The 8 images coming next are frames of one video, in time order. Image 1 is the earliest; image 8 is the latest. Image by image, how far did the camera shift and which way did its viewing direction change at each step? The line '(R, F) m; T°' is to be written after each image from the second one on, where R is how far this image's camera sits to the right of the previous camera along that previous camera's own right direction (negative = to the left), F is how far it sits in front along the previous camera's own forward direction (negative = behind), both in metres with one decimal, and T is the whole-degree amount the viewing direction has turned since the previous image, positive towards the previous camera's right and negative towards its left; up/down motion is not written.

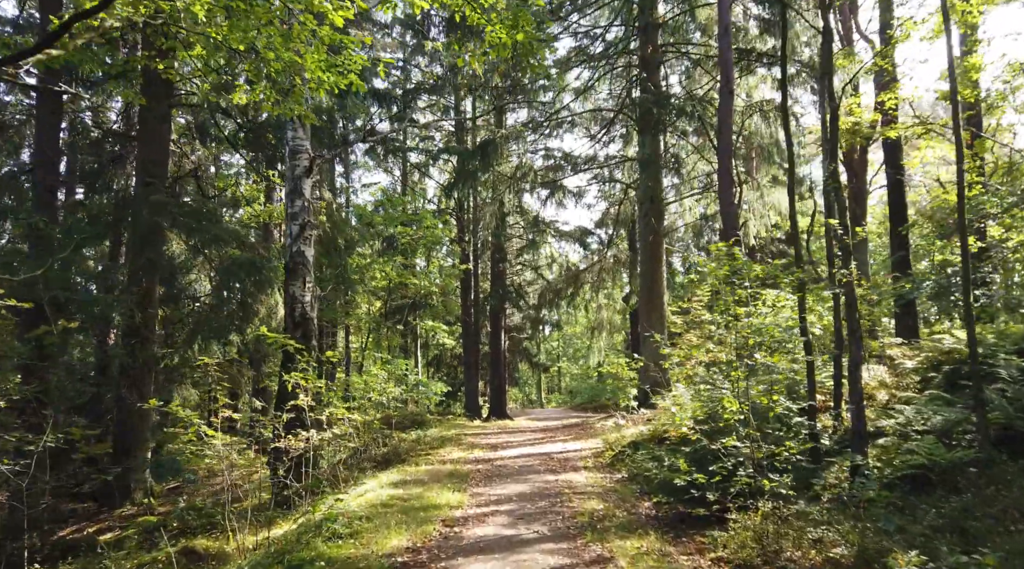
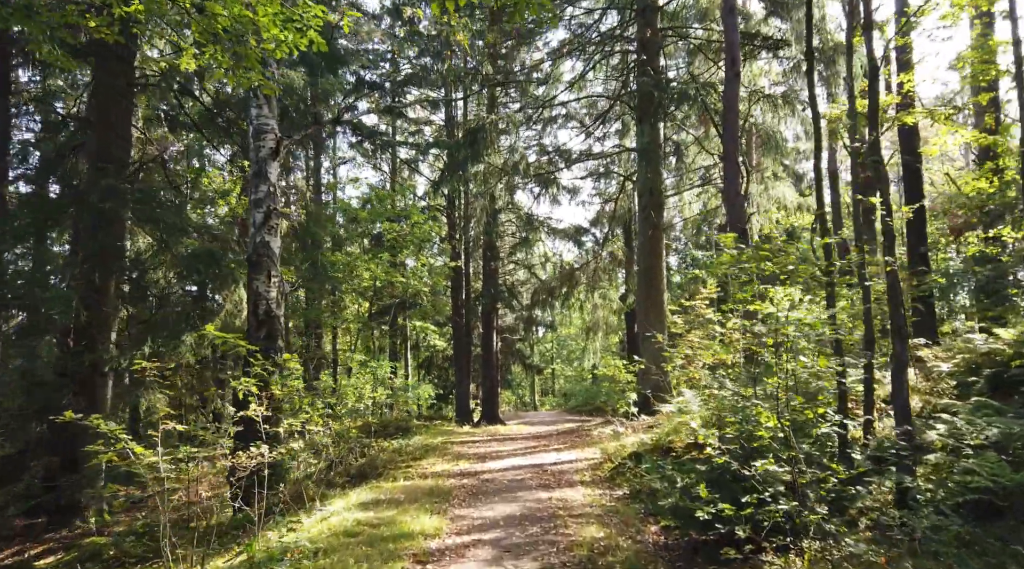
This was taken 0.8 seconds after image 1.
(+0.1, +0.9) m; 0°
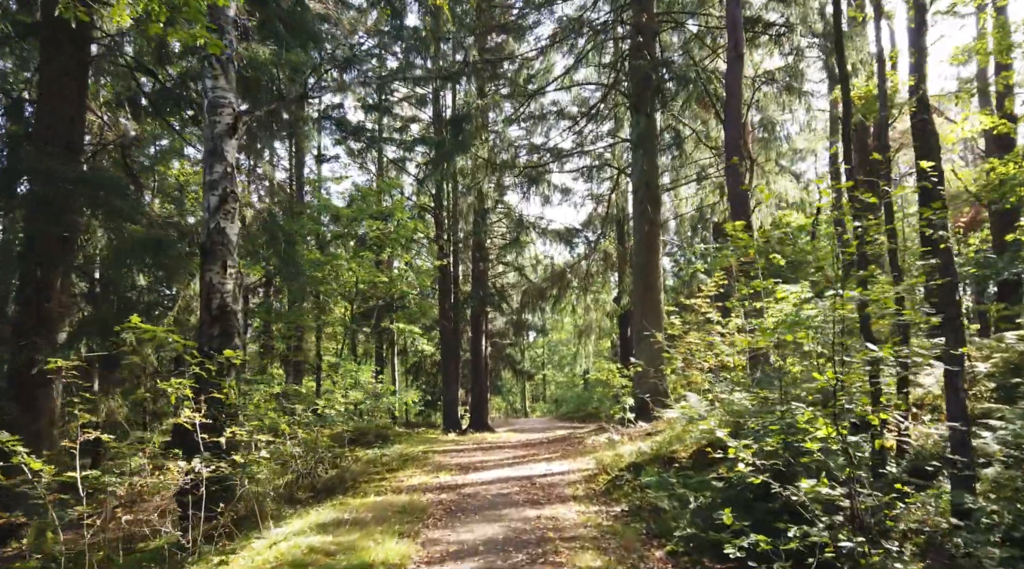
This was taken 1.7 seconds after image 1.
(+0.1, +0.9) m; +1°
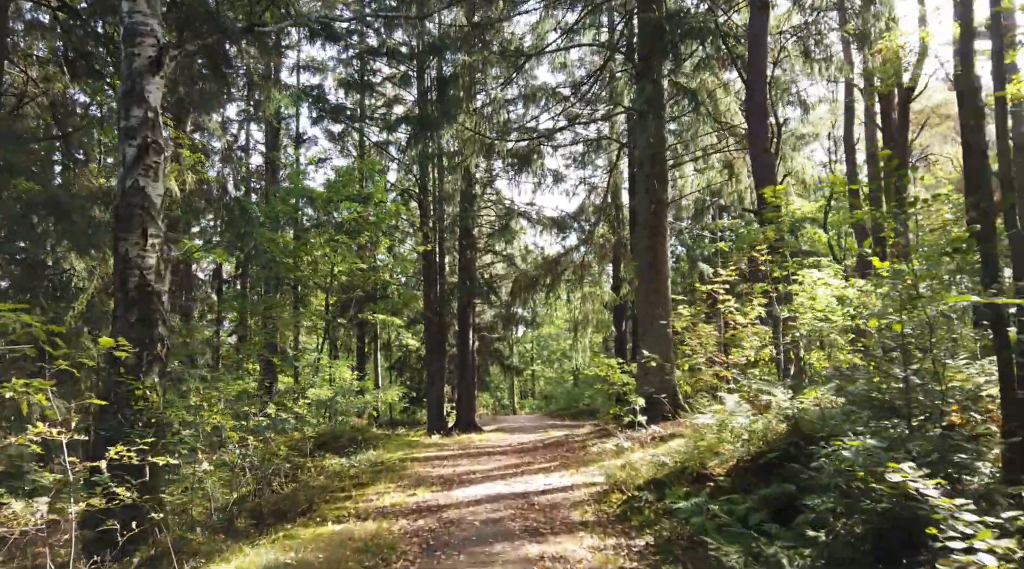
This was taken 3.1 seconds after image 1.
(0.0, +1.5) m; +1°
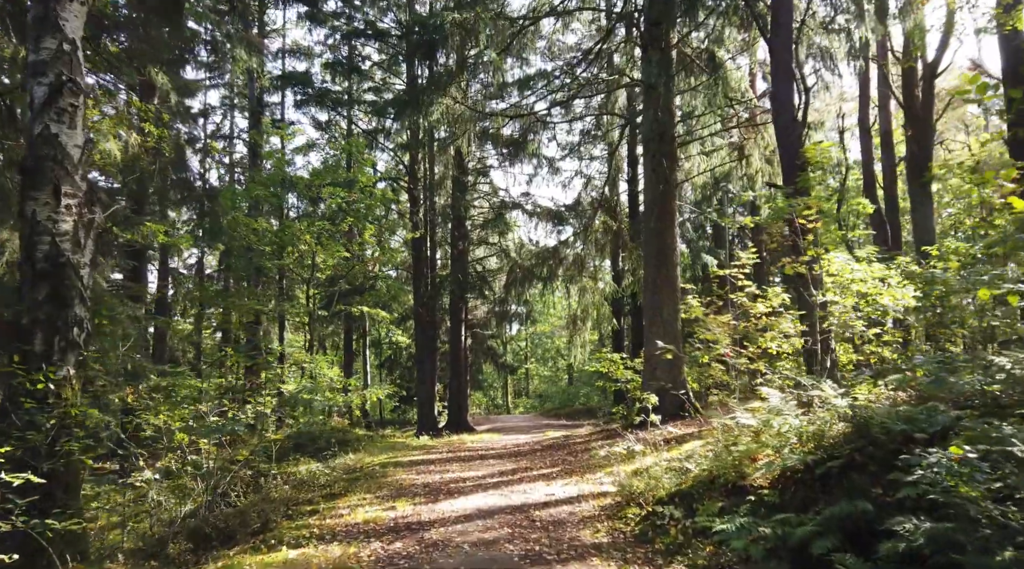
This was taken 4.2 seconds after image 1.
(0.0, +1.1) m; 0°
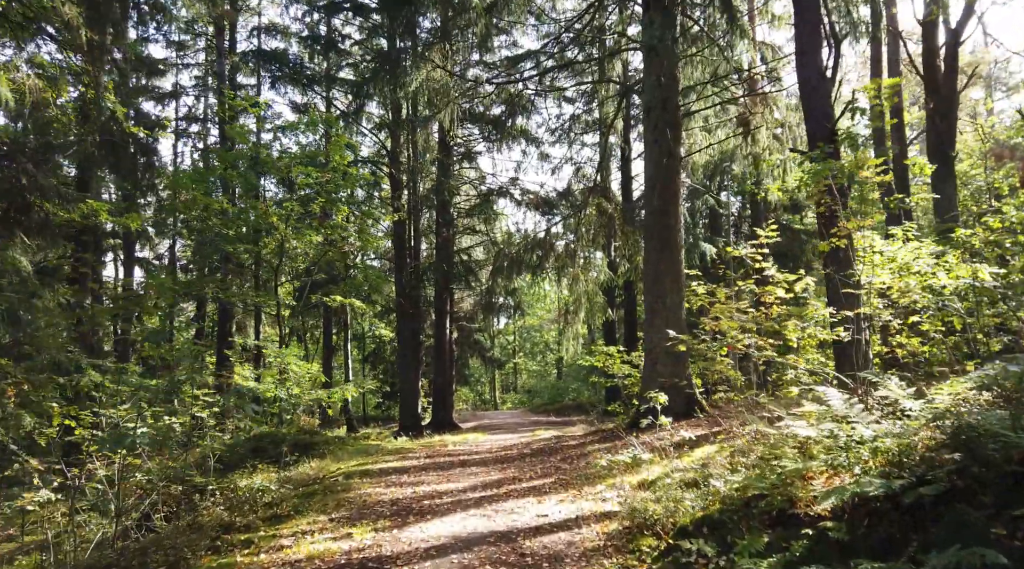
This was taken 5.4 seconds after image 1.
(0.0, +1.2) m; +1°
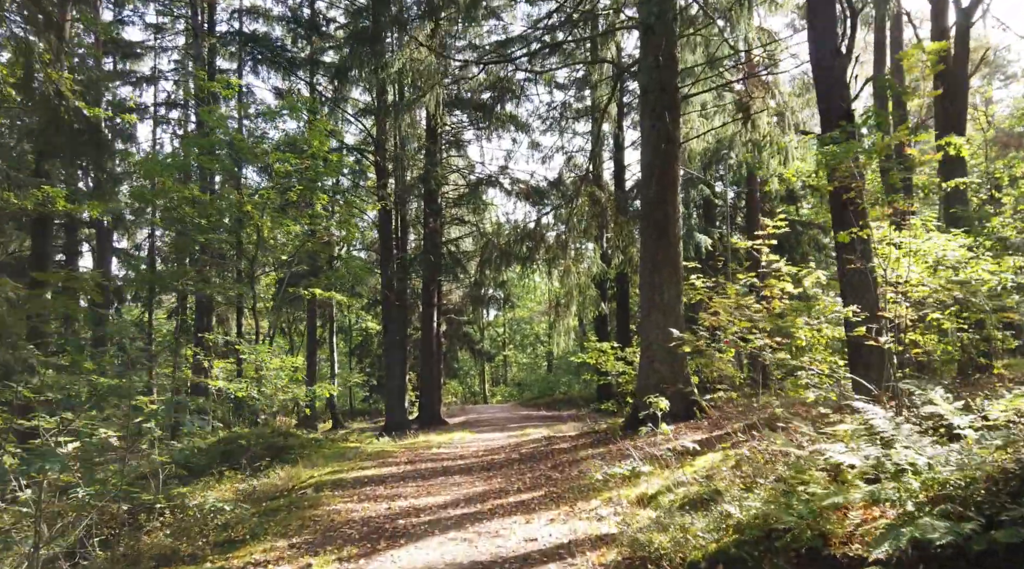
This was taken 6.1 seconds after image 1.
(0.0, +0.6) m; +1°
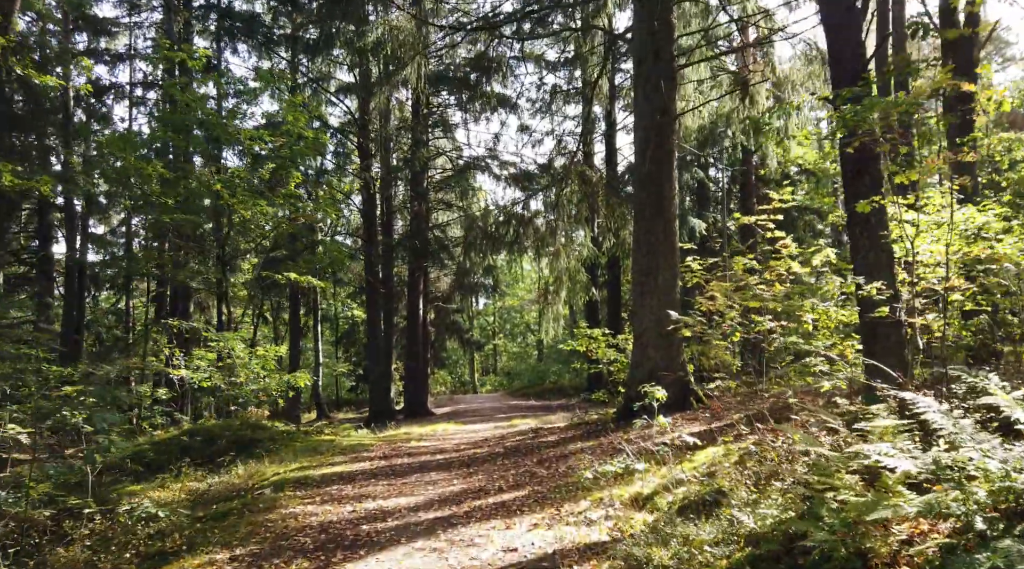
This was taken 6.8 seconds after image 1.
(+0.1, +0.6) m; +1°
